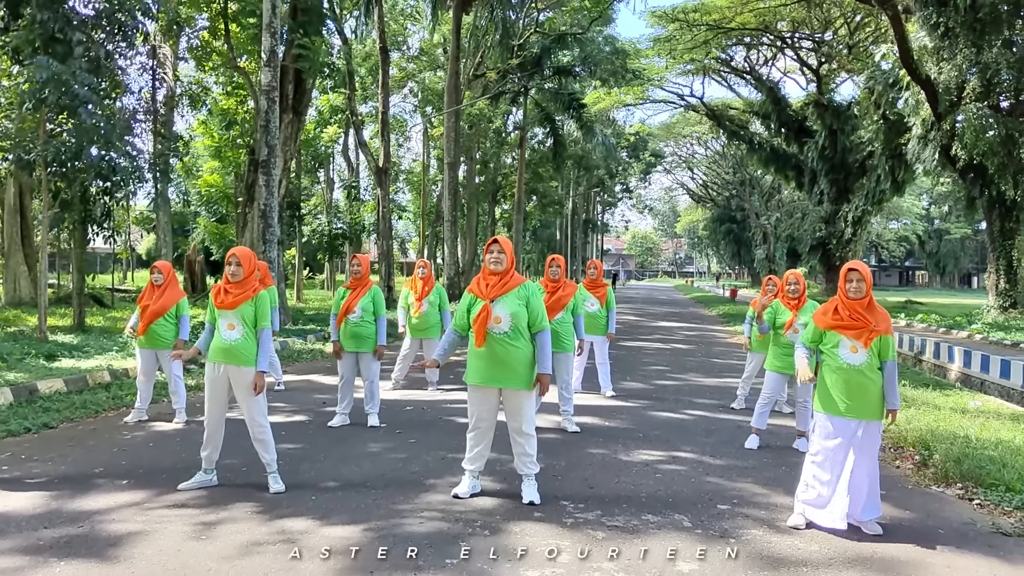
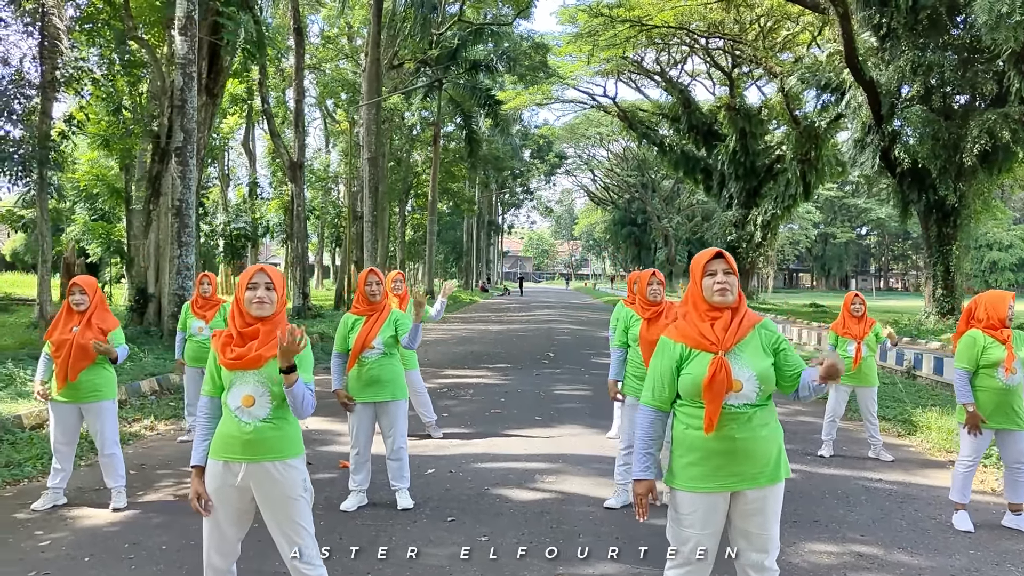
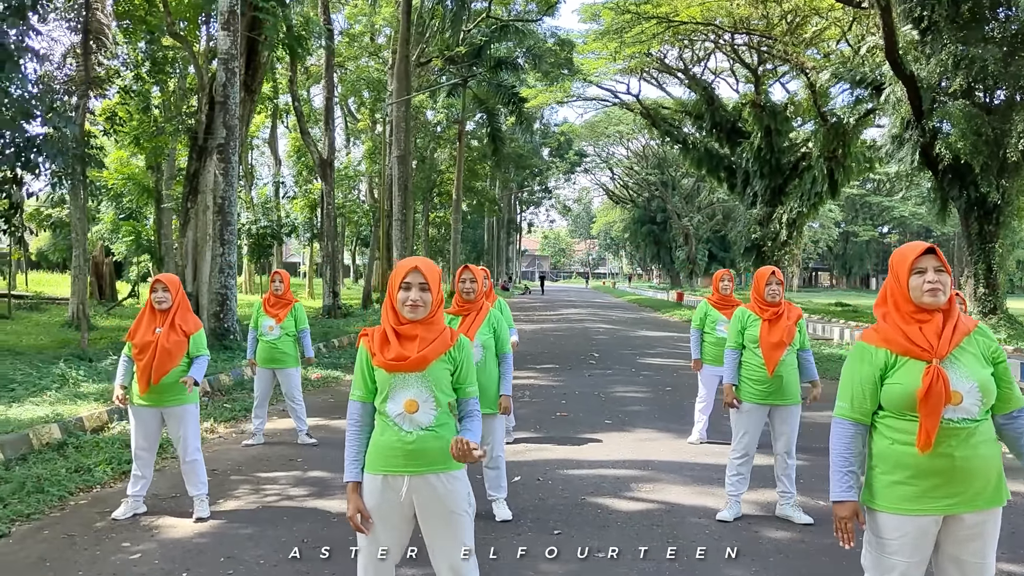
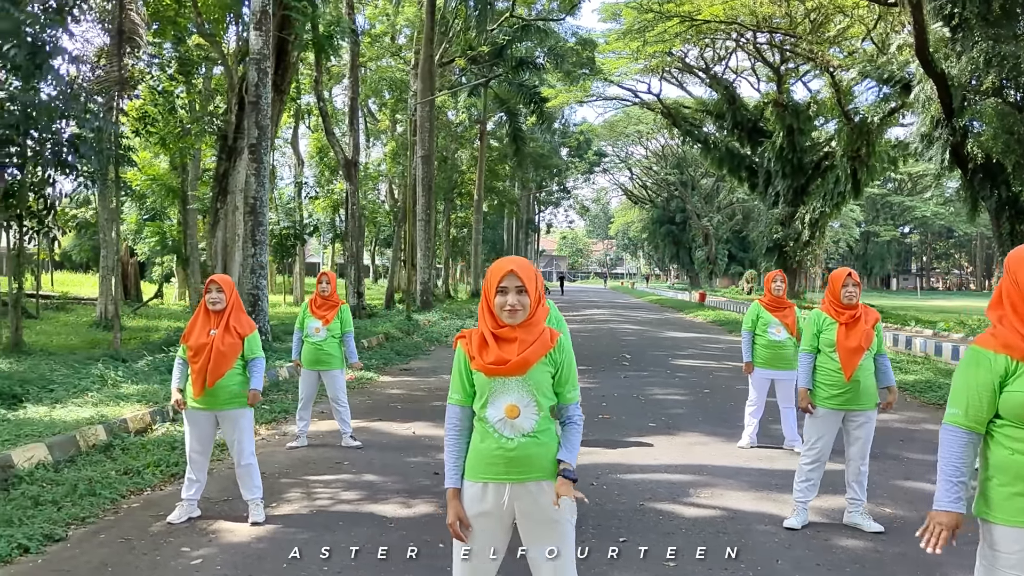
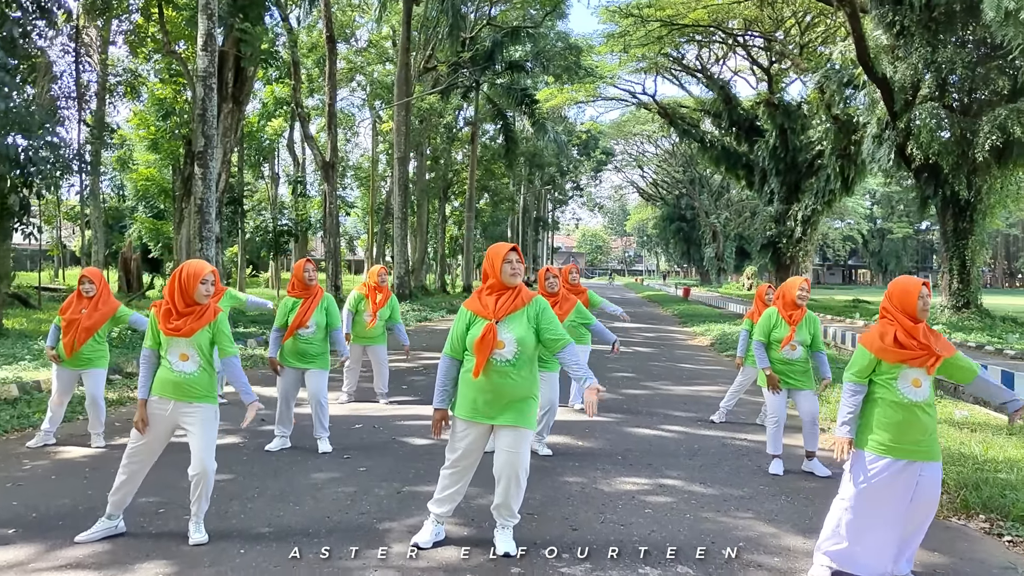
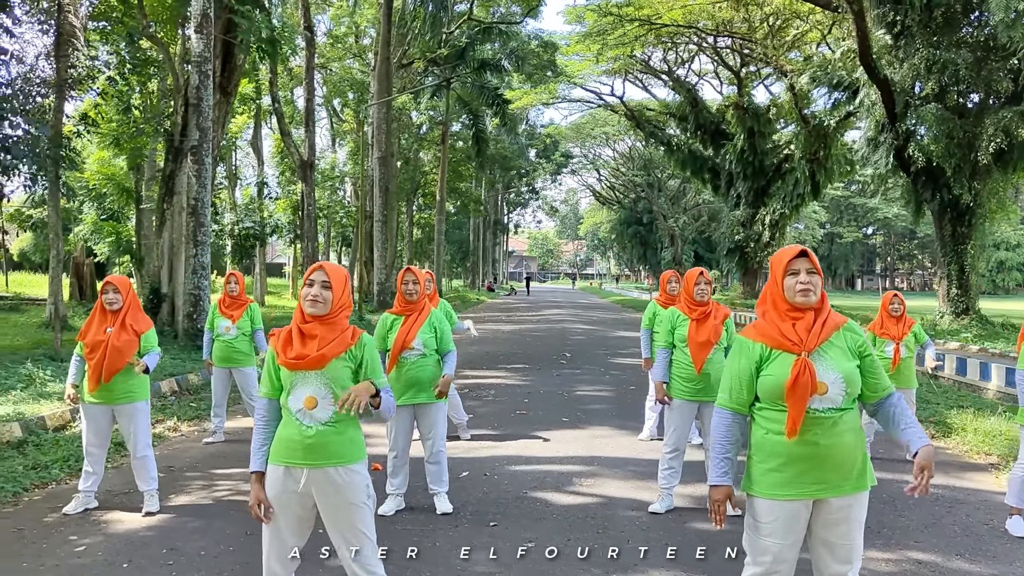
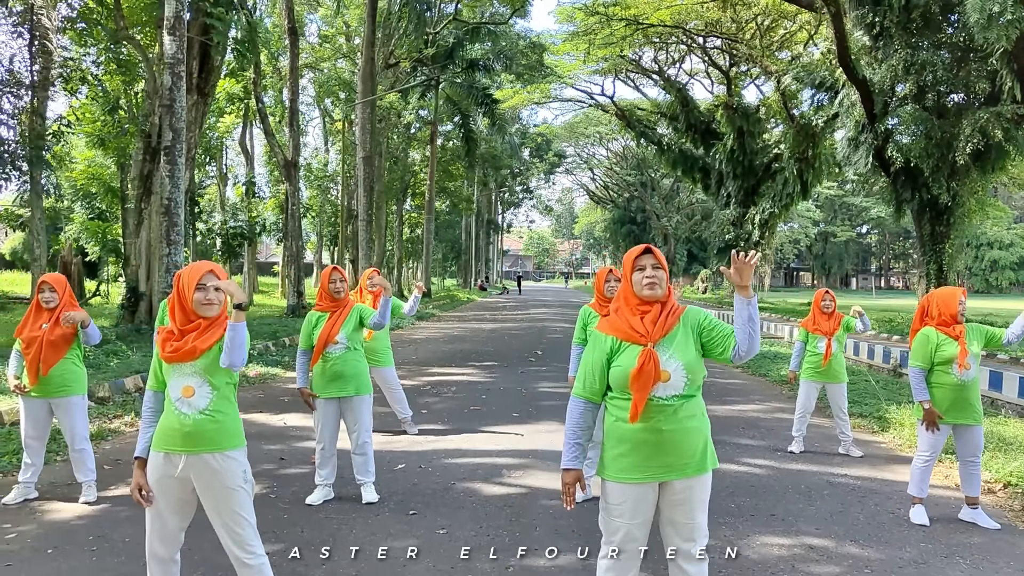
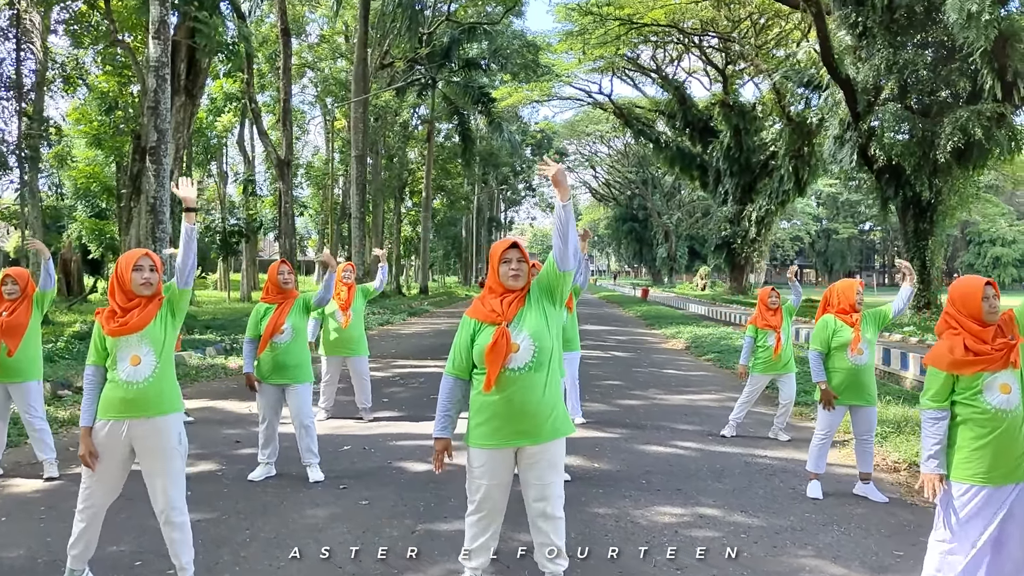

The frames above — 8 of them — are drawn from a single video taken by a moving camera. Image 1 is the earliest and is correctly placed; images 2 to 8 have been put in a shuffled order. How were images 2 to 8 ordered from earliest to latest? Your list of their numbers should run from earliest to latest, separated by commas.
5, 8, 7, 2, 6, 3, 4
